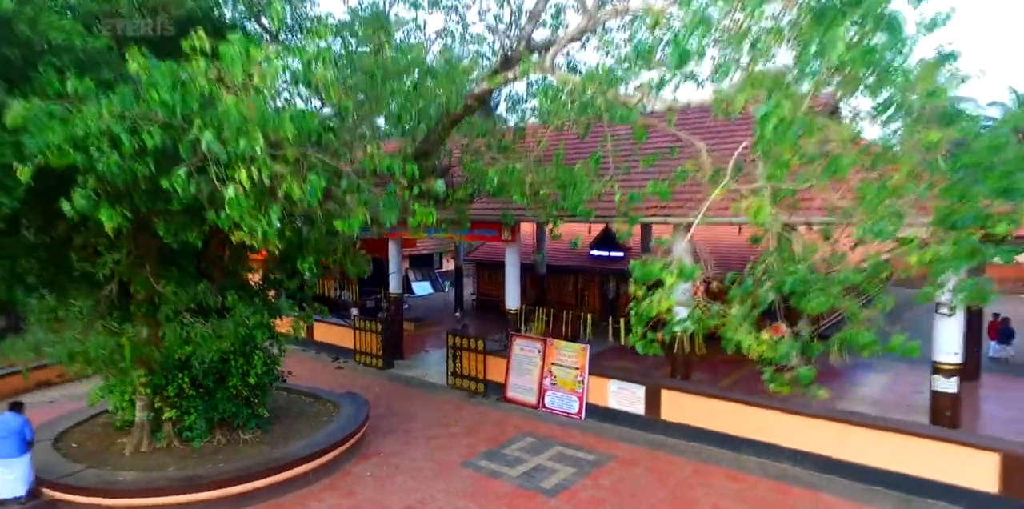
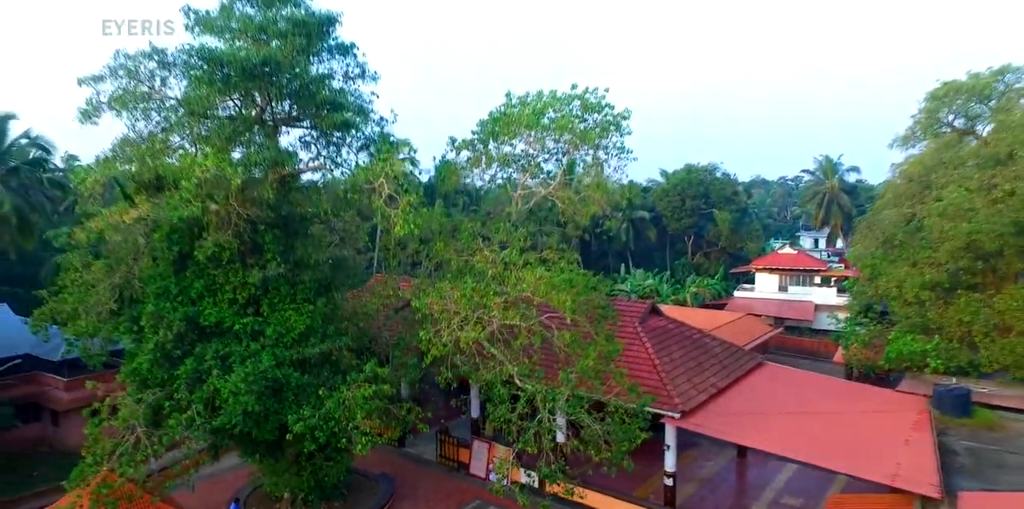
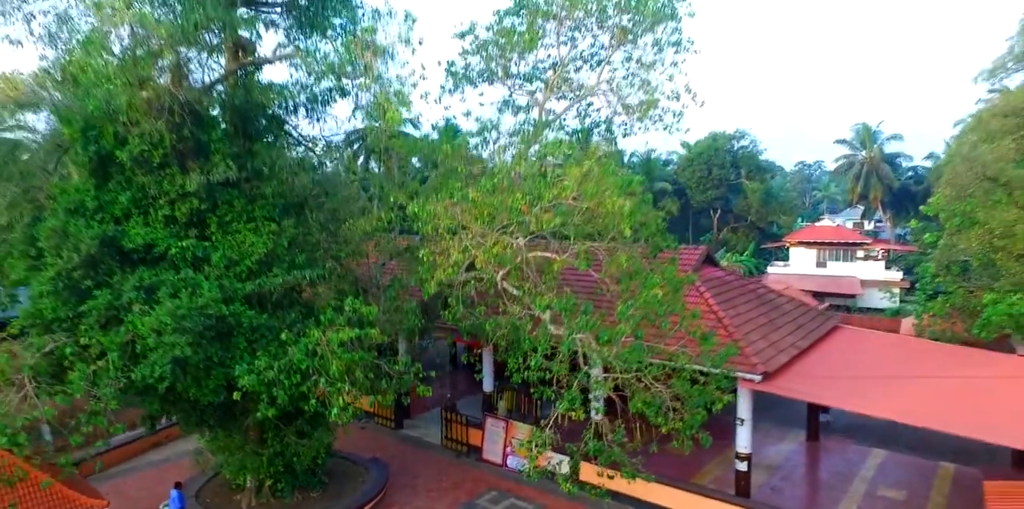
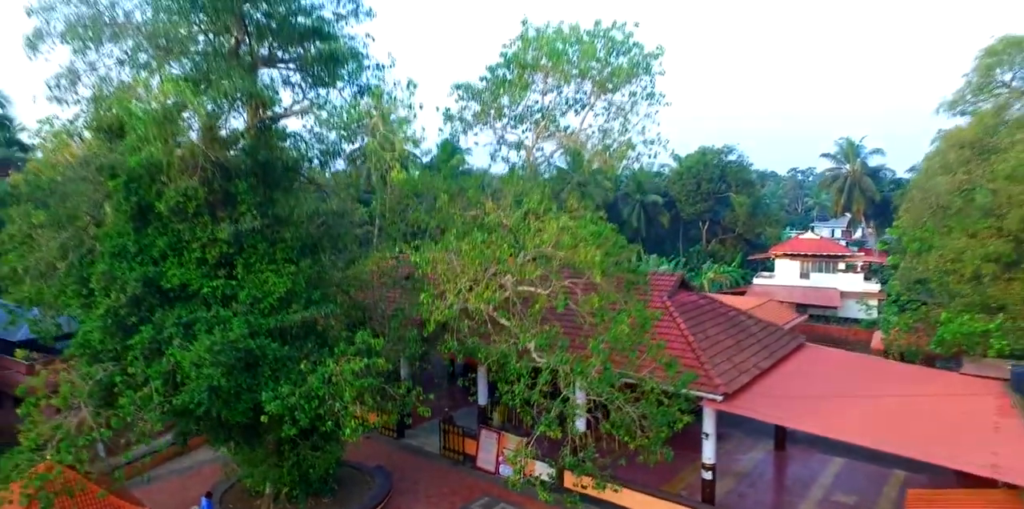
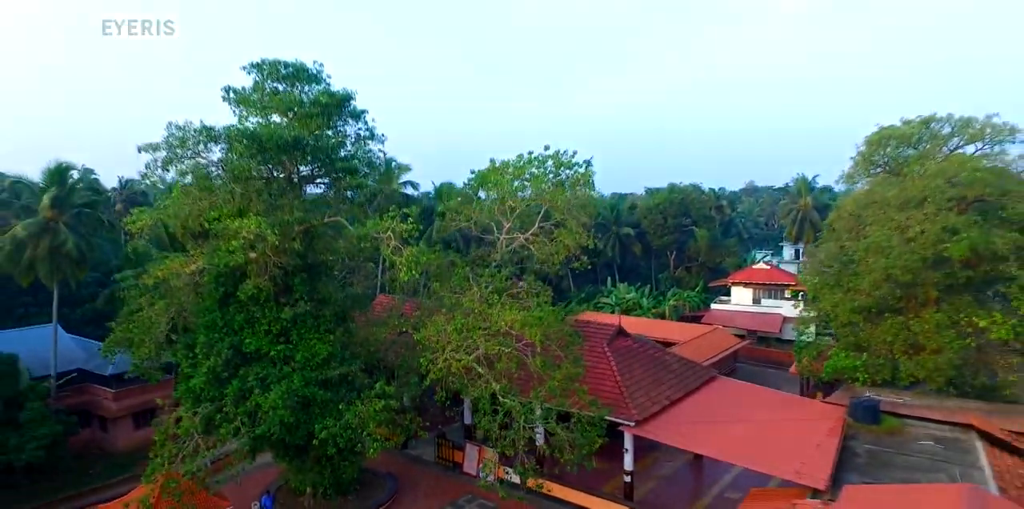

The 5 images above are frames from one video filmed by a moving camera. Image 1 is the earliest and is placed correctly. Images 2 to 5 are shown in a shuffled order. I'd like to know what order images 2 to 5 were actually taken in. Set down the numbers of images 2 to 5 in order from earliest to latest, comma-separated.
3, 4, 2, 5
